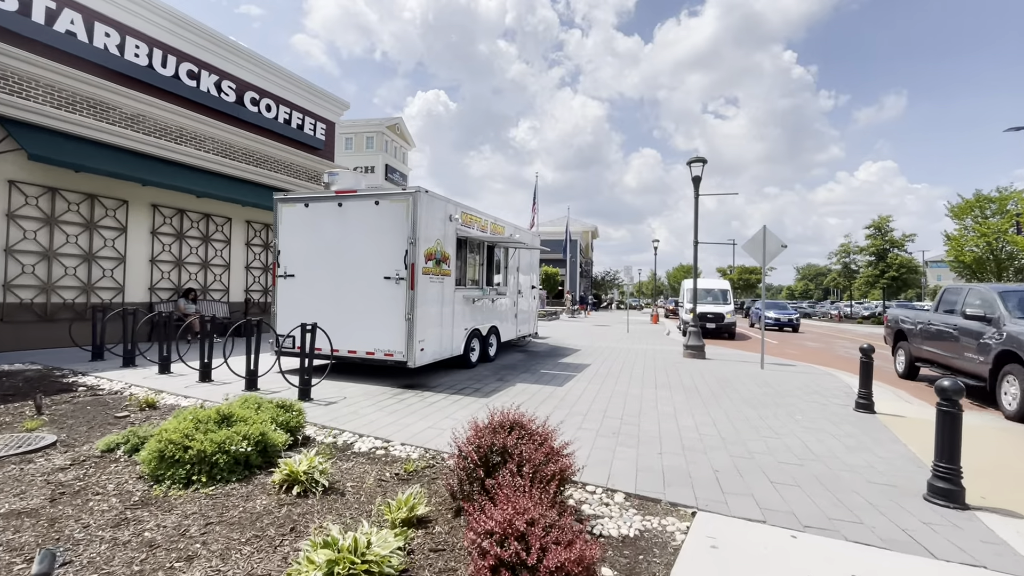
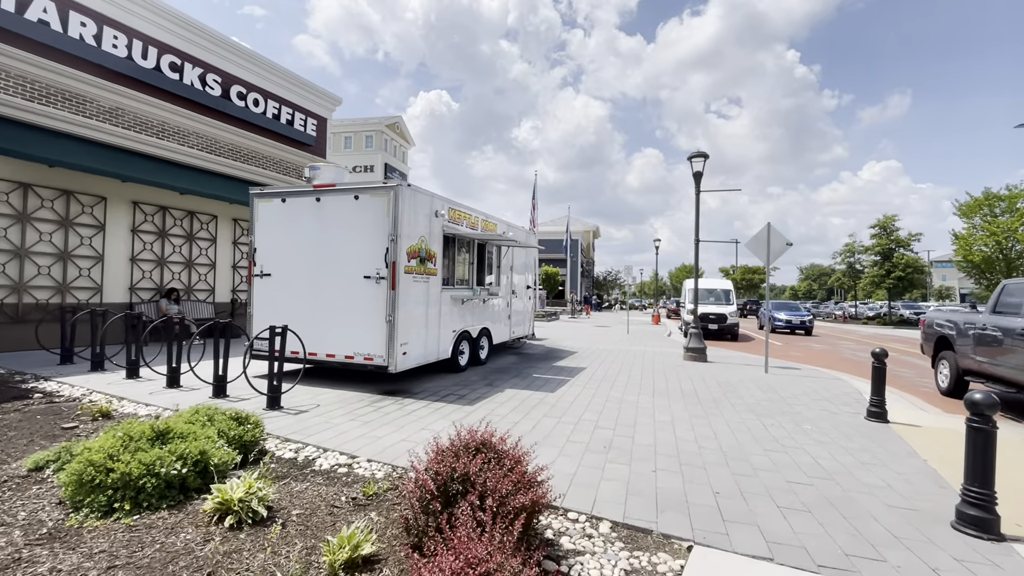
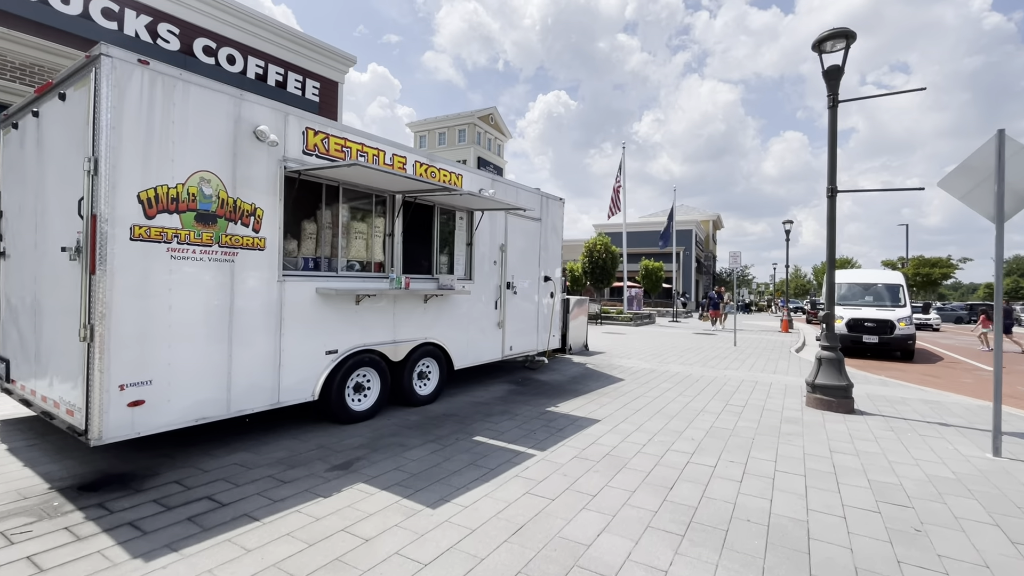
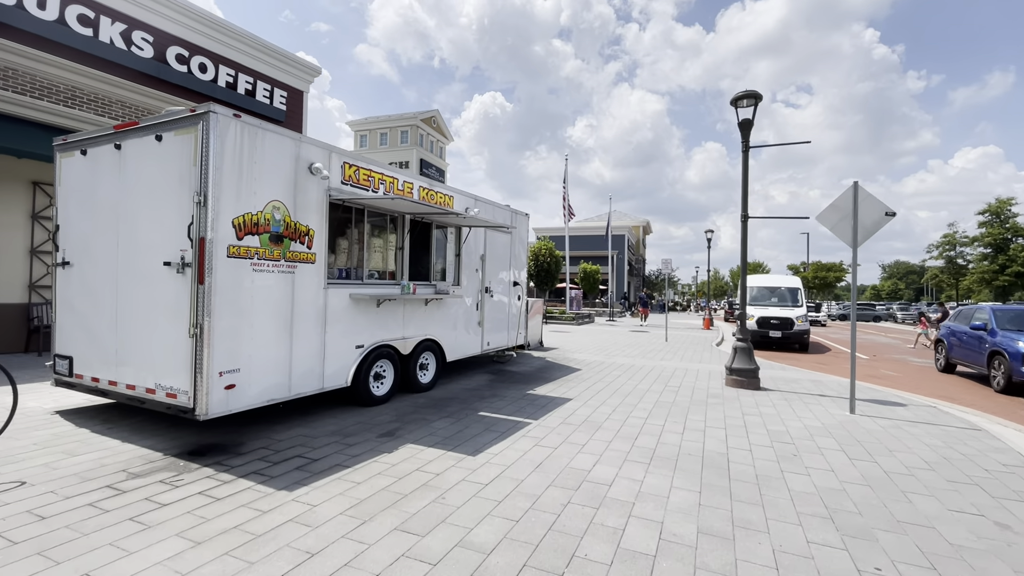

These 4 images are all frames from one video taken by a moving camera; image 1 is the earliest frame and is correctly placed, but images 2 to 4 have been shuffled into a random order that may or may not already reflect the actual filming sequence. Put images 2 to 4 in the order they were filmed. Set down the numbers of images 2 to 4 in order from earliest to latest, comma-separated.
2, 4, 3
